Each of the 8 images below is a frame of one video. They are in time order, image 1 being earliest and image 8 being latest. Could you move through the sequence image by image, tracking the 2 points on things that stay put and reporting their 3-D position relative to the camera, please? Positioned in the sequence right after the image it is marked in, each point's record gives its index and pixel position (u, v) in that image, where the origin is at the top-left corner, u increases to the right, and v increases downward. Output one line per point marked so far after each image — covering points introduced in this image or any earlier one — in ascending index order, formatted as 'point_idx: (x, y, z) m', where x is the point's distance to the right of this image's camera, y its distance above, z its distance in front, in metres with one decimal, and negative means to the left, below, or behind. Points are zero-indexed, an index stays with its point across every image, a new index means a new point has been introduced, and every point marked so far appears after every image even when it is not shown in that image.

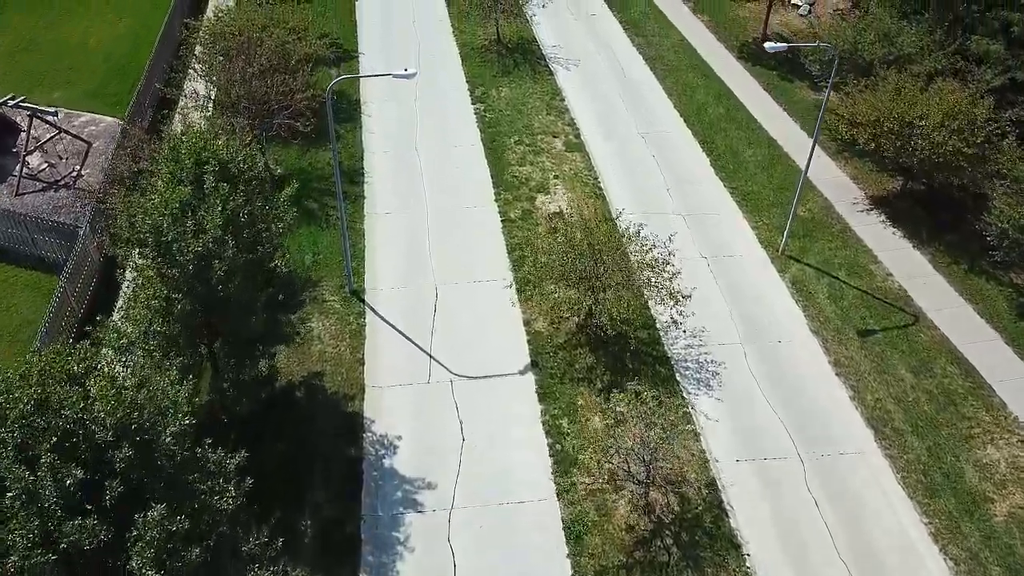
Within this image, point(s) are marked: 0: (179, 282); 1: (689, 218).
0: (-5.1, +0.1, +11.5) m
1: (+4.7, +1.9, +20.0) m
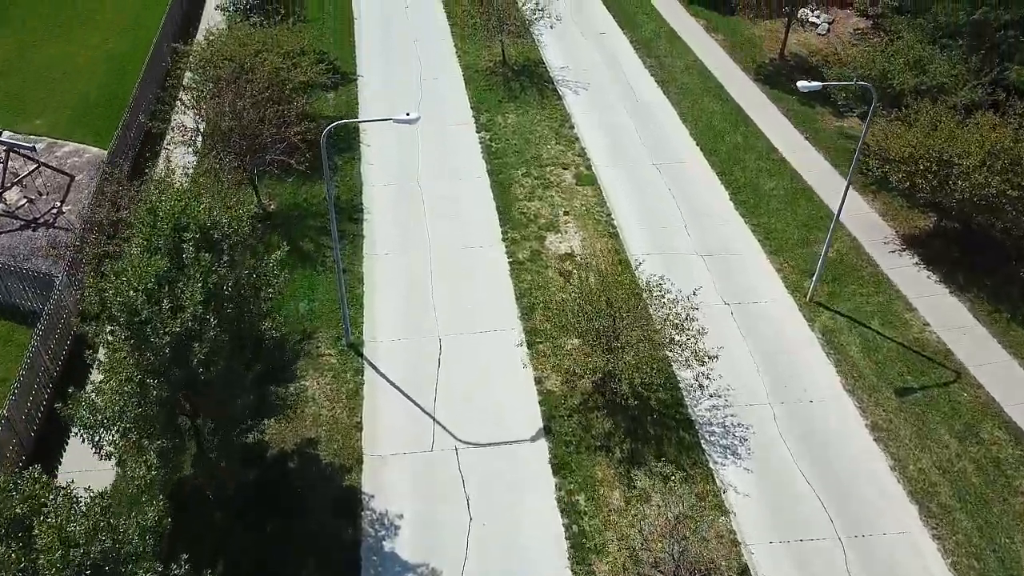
0: (-4.9, -1.1, +10.3) m
1: (+4.9, +0.7, +18.7) m
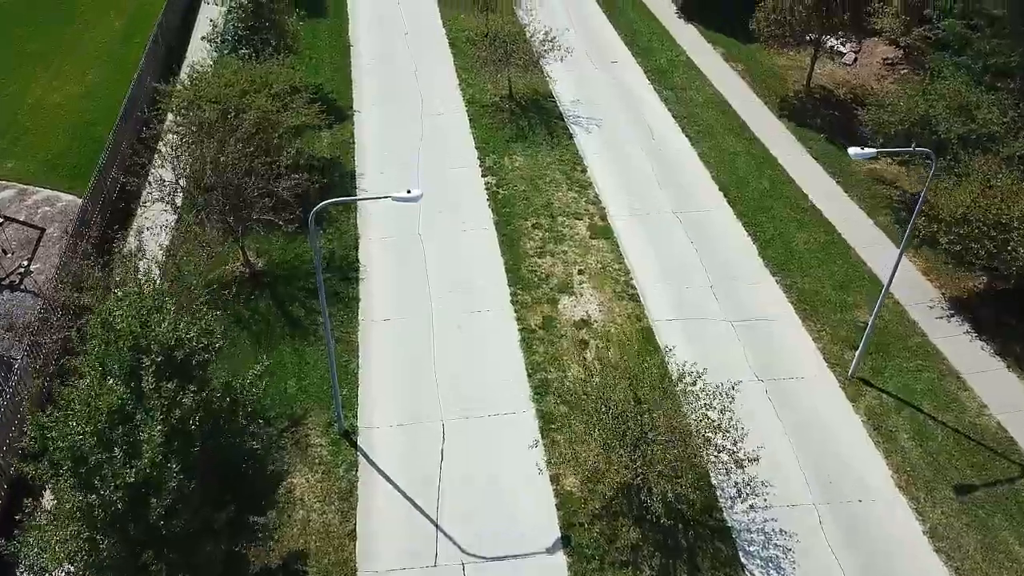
0: (-4.7, -2.6, +8.6) m
1: (+5.1, -0.8, +17.1) m
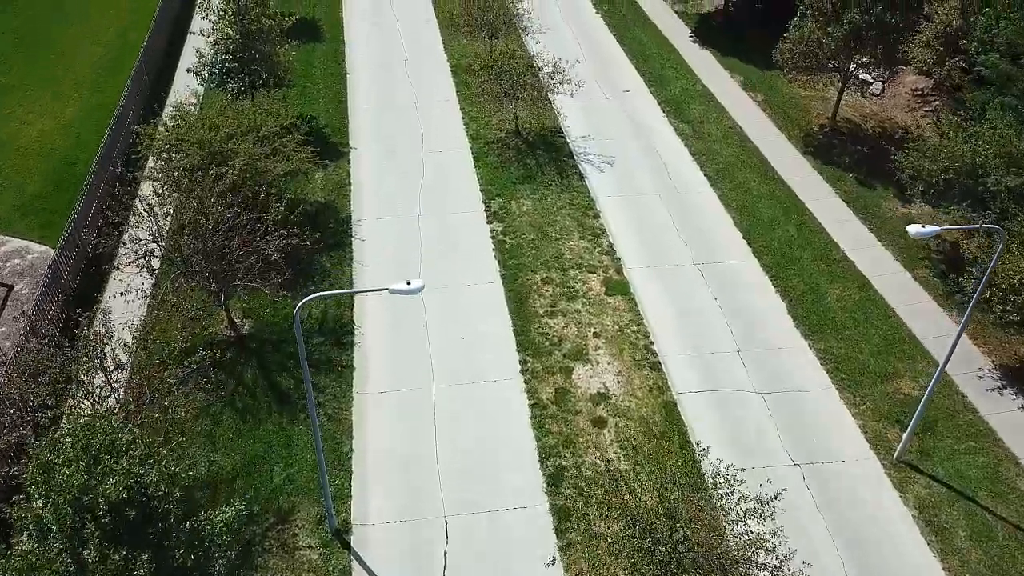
0: (-4.5, -4.1, +7.1) m
1: (+5.3, -2.3, +15.6) m
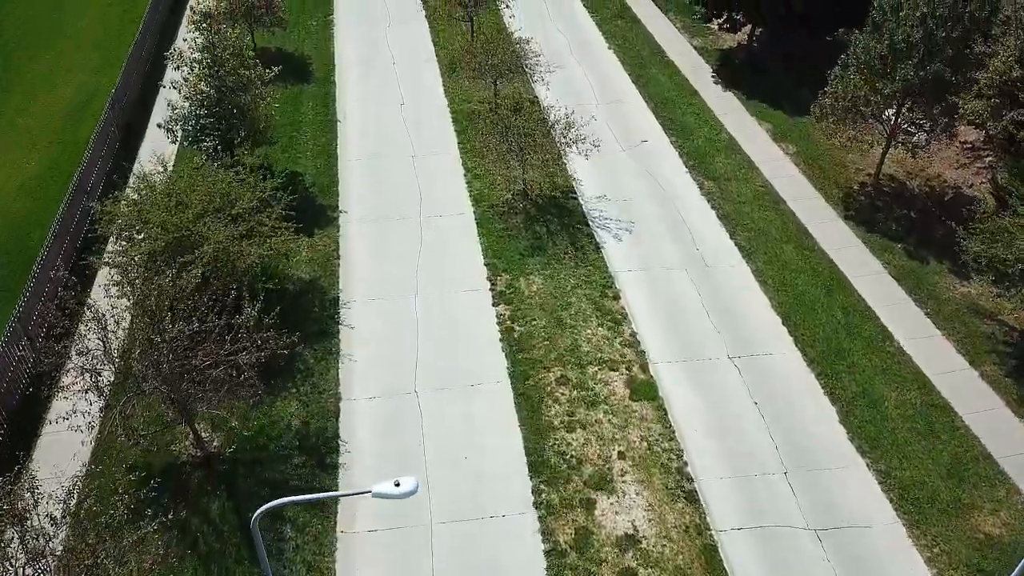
0: (-4.2, -6.2, +4.8) m
1: (+5.6, -4.4, +13.3) m
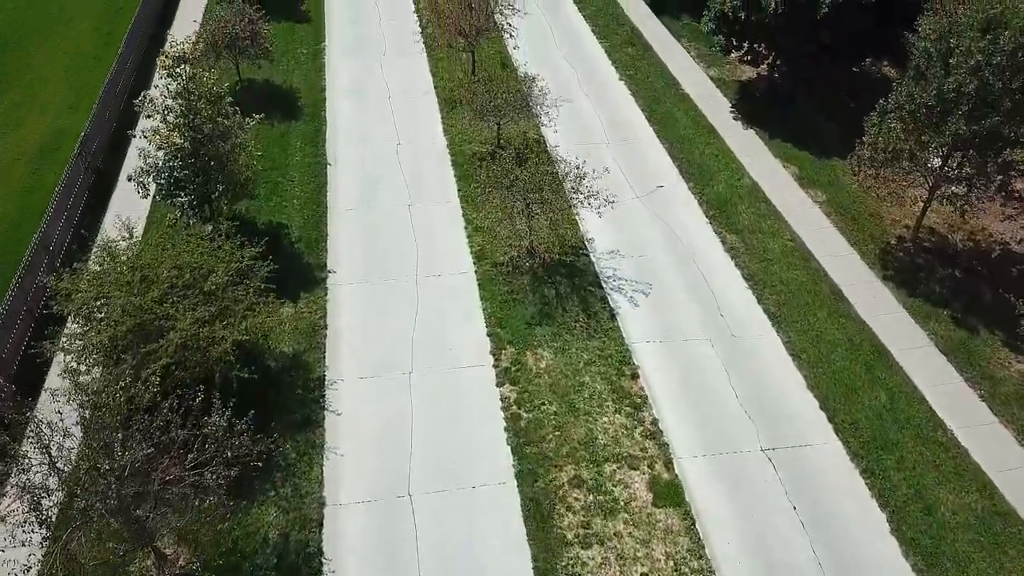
0: (-4.1, -7.8, +3.0) m
1: (+5.7, -6.0, +11.5) m
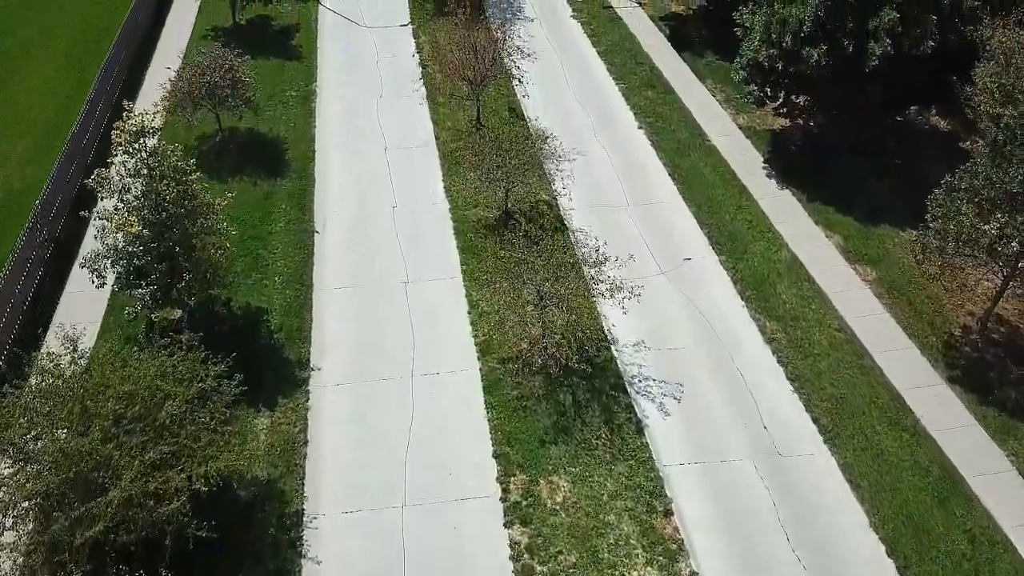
0: (-4.0, -10.0, +0.7) m
1: (+5.9, -8.2, +9.1) m
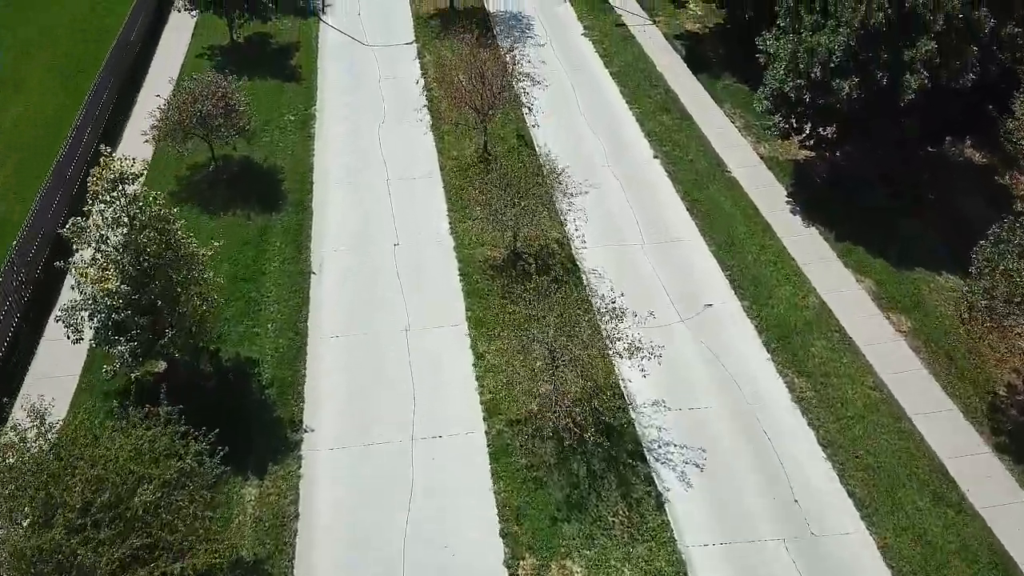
0: (-4.0, -11.1, -0.5) m
1: (+6.0, -9.4, +7.9) m
